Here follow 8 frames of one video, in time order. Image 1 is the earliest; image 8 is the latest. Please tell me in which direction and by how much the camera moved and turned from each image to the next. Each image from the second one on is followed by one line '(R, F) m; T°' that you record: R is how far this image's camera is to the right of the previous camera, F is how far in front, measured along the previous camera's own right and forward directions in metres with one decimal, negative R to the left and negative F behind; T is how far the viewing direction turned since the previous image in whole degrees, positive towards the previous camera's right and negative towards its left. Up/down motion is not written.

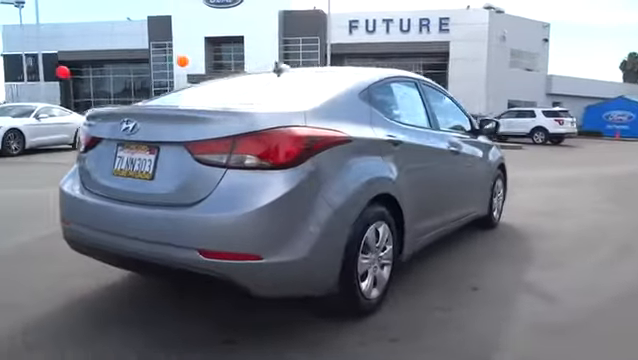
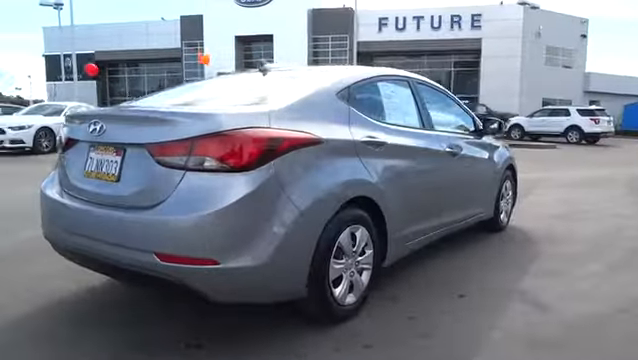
(+0.4, +0.1) m; -4°
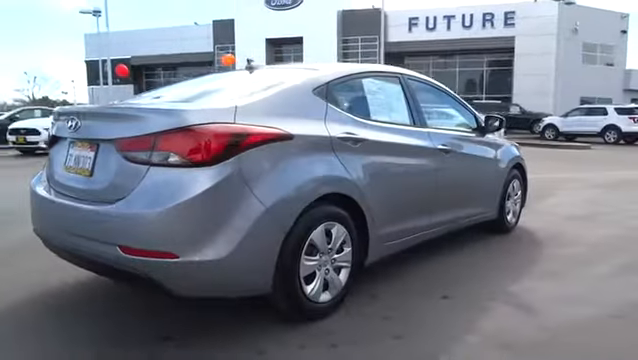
(+0.4, 0.0) m; -5°
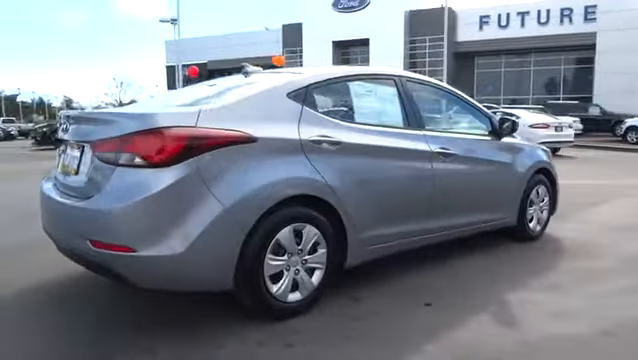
(+0.8, 0.0) m; -9°
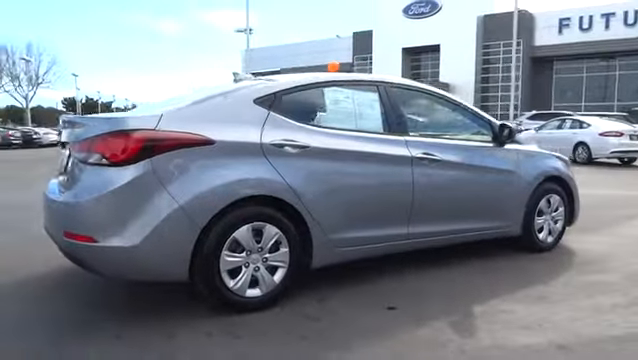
(+0.9, -0.1) m; -10°
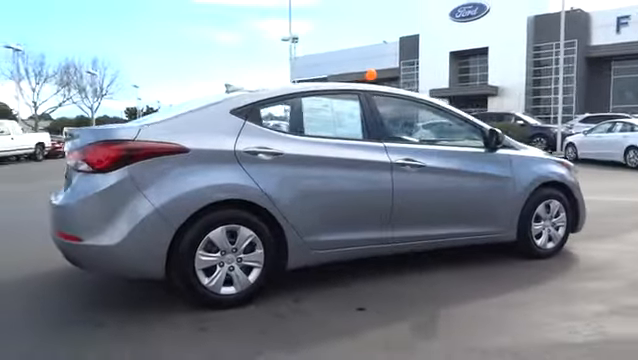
(+0.7, -0.2) m; -7°
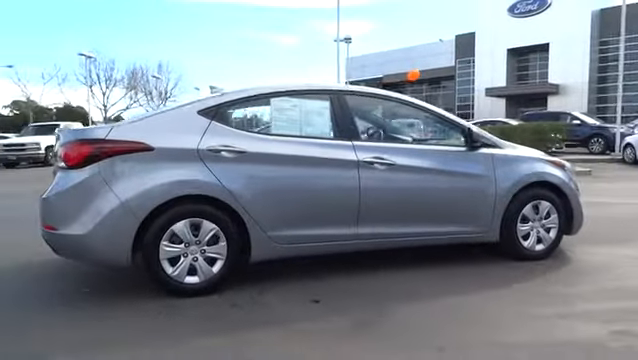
(+1.0, -0.1) m; -9°
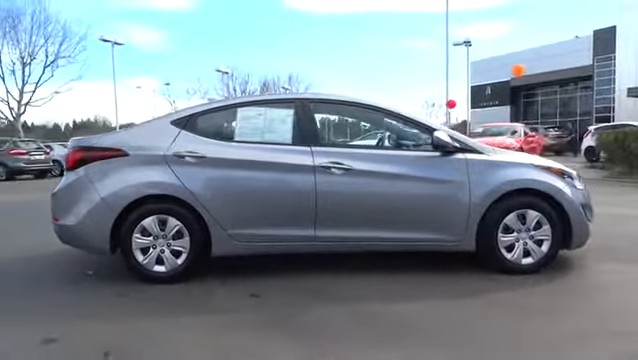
(+2.0, +0.1) m; -19°
